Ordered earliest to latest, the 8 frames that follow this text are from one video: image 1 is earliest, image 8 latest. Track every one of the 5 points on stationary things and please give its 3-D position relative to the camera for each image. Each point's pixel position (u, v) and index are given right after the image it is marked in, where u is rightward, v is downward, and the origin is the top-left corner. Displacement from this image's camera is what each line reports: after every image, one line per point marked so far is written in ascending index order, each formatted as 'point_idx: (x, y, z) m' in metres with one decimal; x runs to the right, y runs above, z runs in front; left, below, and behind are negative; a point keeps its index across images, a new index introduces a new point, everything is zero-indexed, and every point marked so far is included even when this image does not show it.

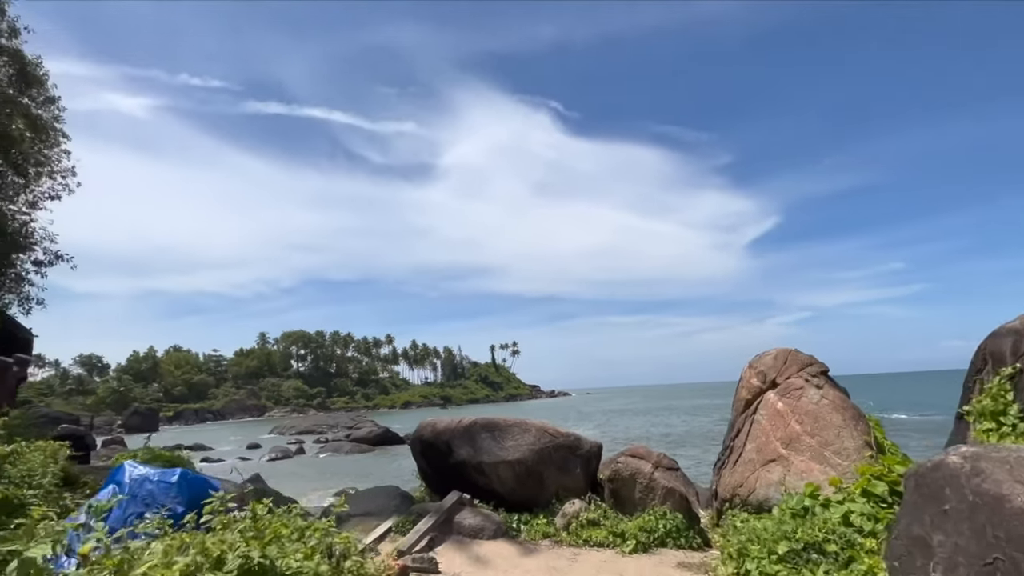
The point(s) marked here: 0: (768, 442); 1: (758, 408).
0: (+3.6, -2.2, +7.1) m
1: (+3.8, -1.8, +7.6) m
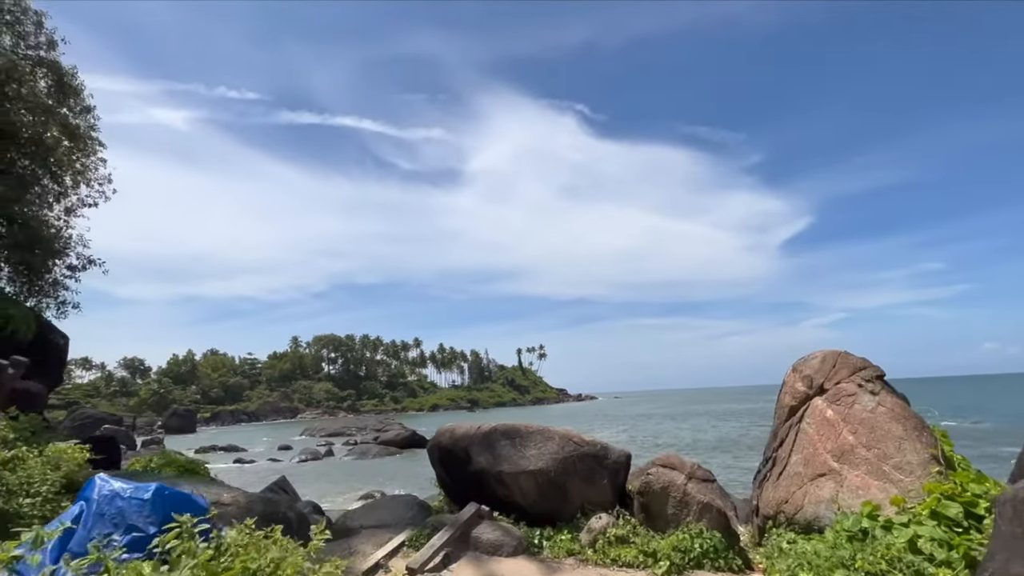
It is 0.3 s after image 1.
0: (+3.9, -2.1, +6.4) m
1: (+4.0, -1.8, +6.9) m
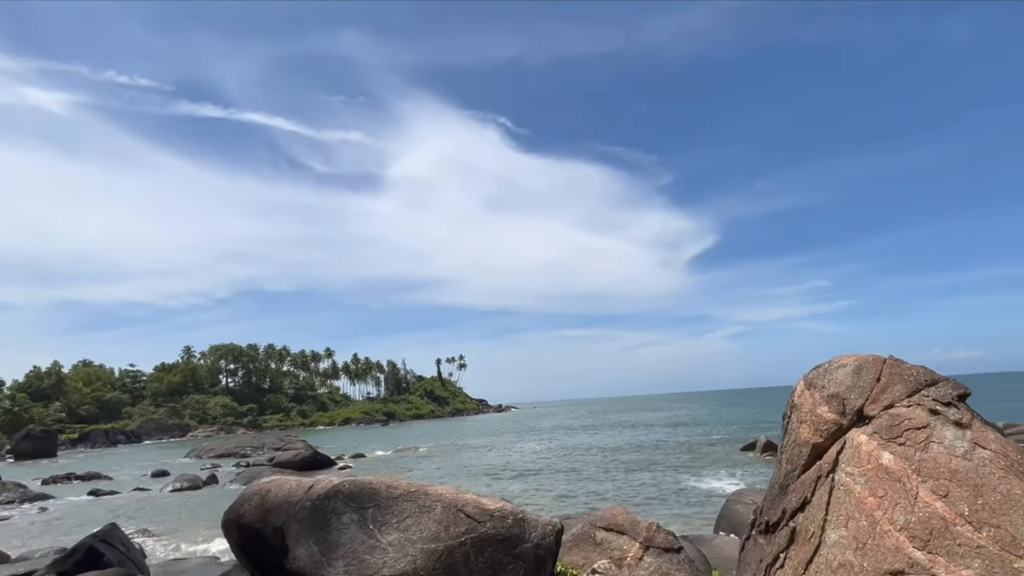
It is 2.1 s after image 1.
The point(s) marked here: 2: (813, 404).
0: (+2.7, -1.8, +3.7) m
1: (+2.8, -1.5, +4.3) m
2: (+2.8, -1.1, +4.6) m
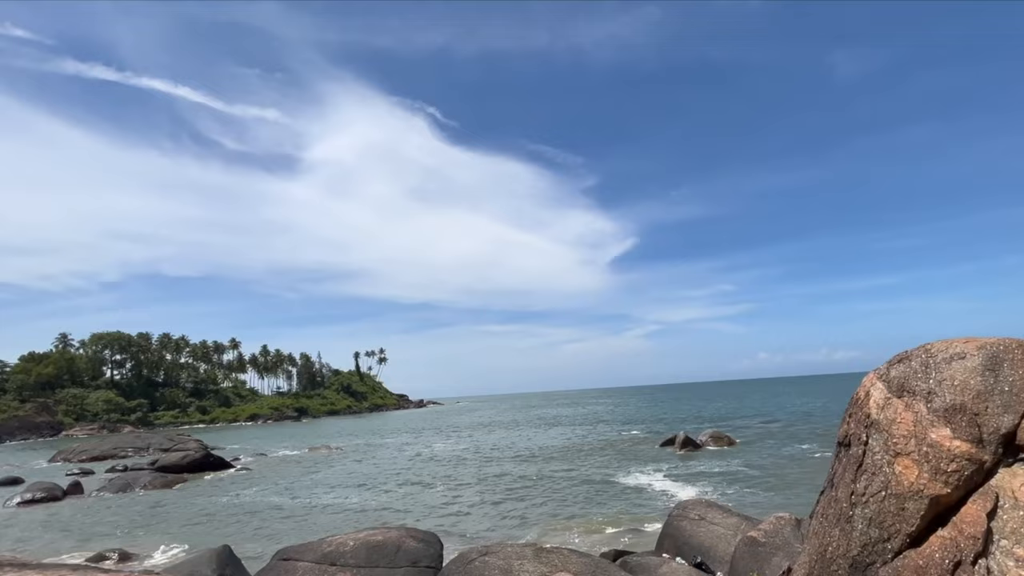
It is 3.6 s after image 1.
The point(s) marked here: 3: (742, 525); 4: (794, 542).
0: (+2.2, -1.5, +1.7) m
1: (+2.2, -1.1, +2.3) m
2: (+2.2, -0.7, +2.6) m
3: (+4.7, -4.9, +10.2) m
4: (+4.4, -4.0, +7.9) m
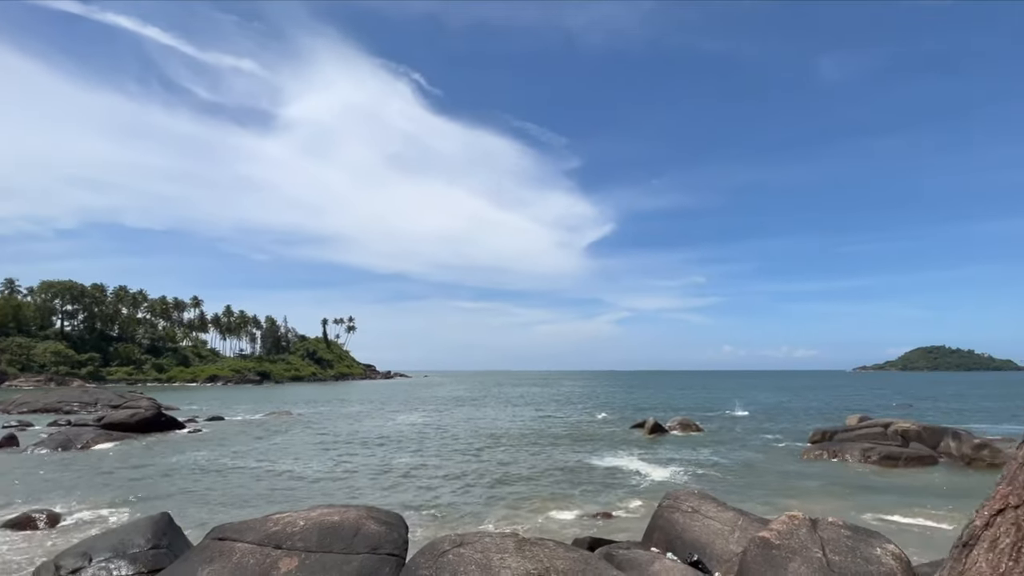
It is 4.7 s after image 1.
0: (+2.4, -1.2, +0.6) m
1: (+2.4, -0.8, +1.1) m
2: (+2.4, -0.4, +1.5) m
3: (+4.2, -4.4, +9.4) m
4: (+4.2, -3.6, +6.9) m
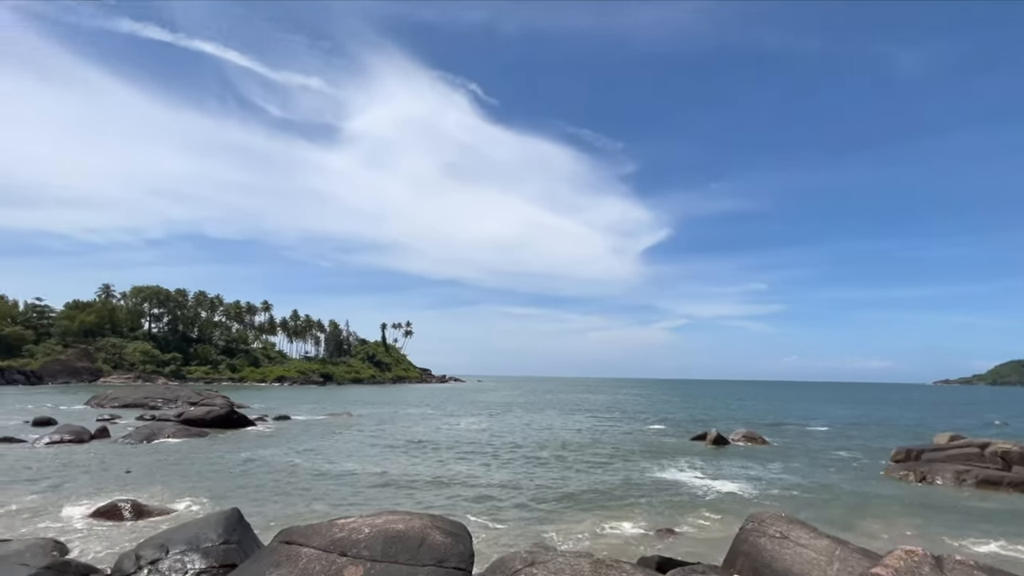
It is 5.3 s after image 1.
0: (+2.7, -1.1, -0.1) m
1: (+2.8, -0.8, +0.4) m
2: (+2.8, -0.3, +0.7) m
3: (+5.4, -4.4, +8.4) m
4: (+5.1, -3.6, +6.0) m
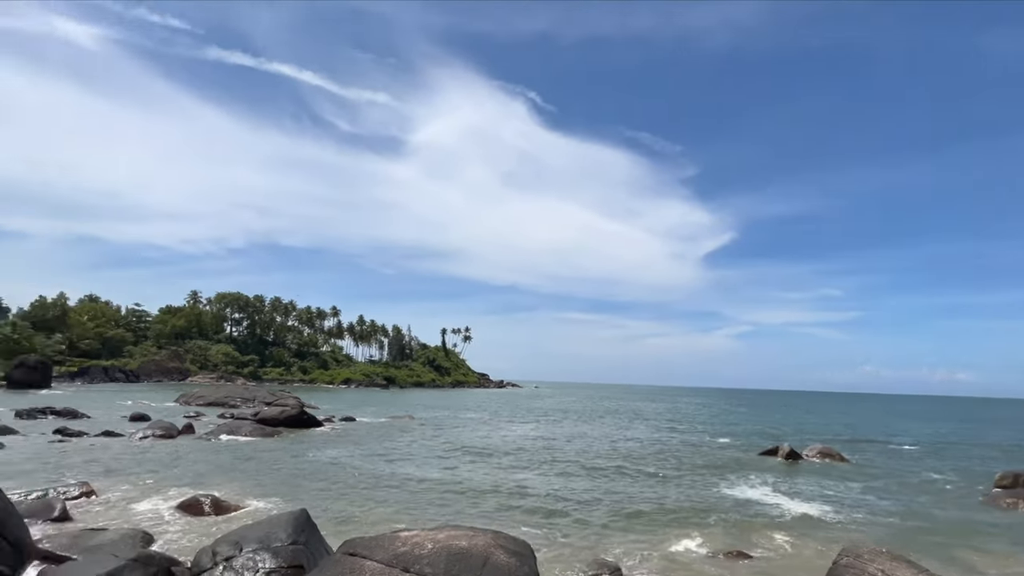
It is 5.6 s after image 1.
0: (+2.8, -1.1, -0.8) m
1: (+2.9, -0.8, -0.3) m
2: (+2.9, -0.4, +0.1) m
3: (+6.5, -4.5, +7.3) m
4: (+5.8, -3.7, +4.9) m
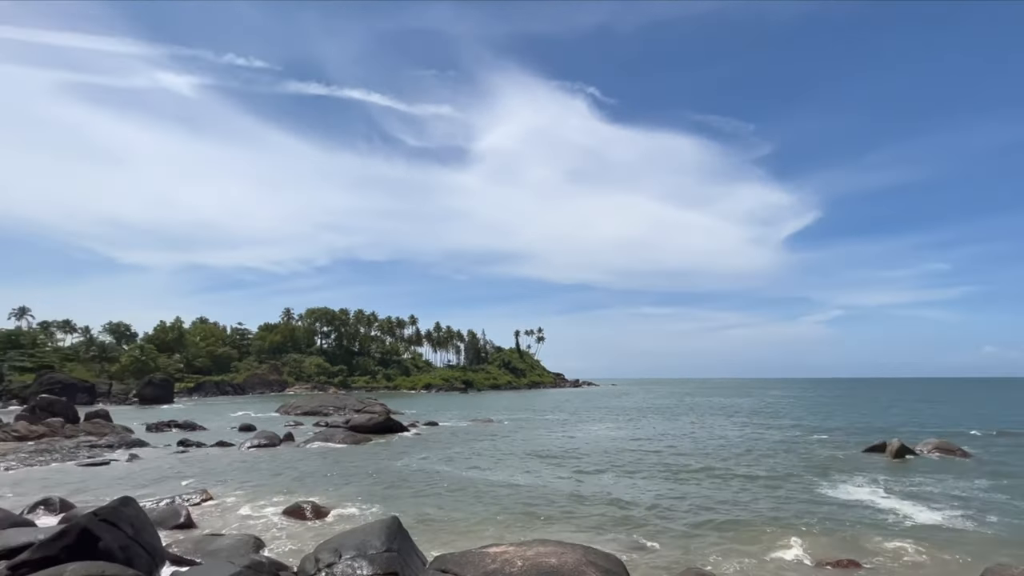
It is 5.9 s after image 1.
0: (+2.7, -1.1, -1.4) m
1: (+2.8, -0.8, -0.8) m
2: (+2.9, -0.4, -0.5) m
3: (+7.7, -4.2, +6.1) m
4: (+6.7, -3.5, +3.9) m
